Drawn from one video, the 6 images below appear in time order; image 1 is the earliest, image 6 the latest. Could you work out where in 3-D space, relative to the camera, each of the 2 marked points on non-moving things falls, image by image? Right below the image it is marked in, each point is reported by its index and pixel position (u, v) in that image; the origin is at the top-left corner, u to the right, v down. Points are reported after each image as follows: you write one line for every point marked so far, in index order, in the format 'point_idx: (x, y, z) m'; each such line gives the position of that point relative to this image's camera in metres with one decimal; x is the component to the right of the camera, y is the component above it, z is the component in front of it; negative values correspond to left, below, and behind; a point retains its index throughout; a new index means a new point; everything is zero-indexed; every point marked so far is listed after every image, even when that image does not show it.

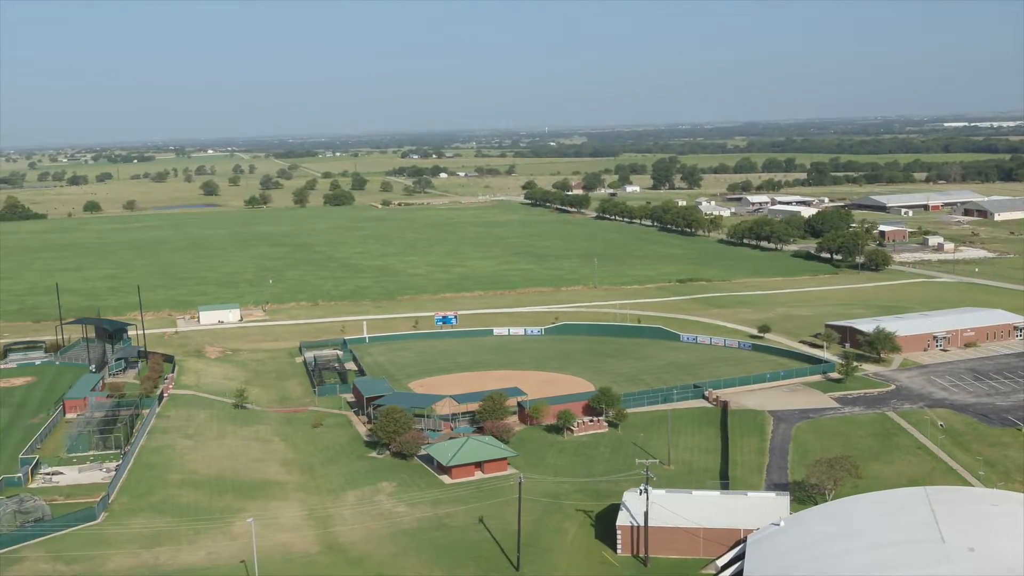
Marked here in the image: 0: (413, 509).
0: (-2.1, -4.6, +18.5) m
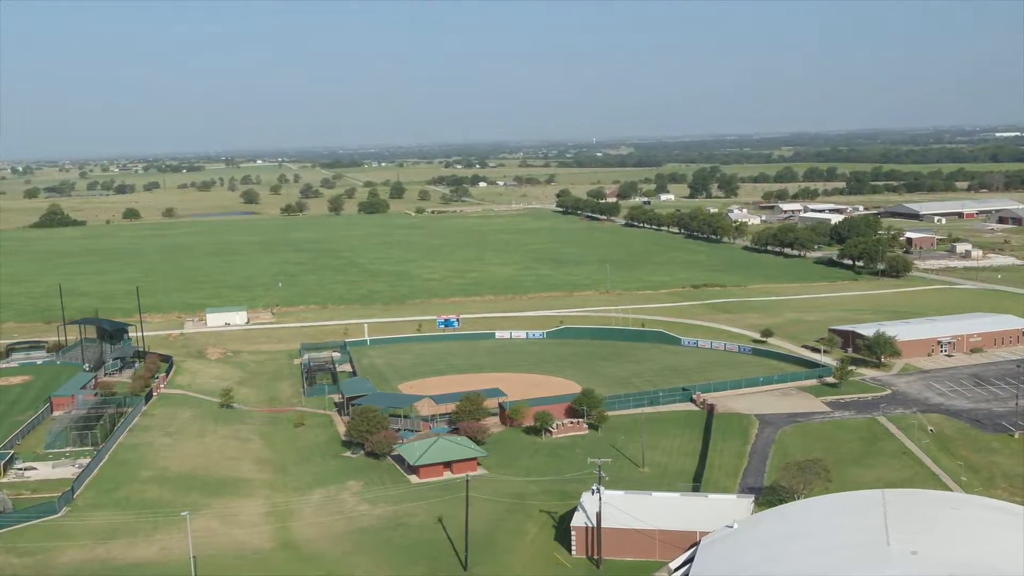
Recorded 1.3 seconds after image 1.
0: (-2.9, -4.5, +18.3) m
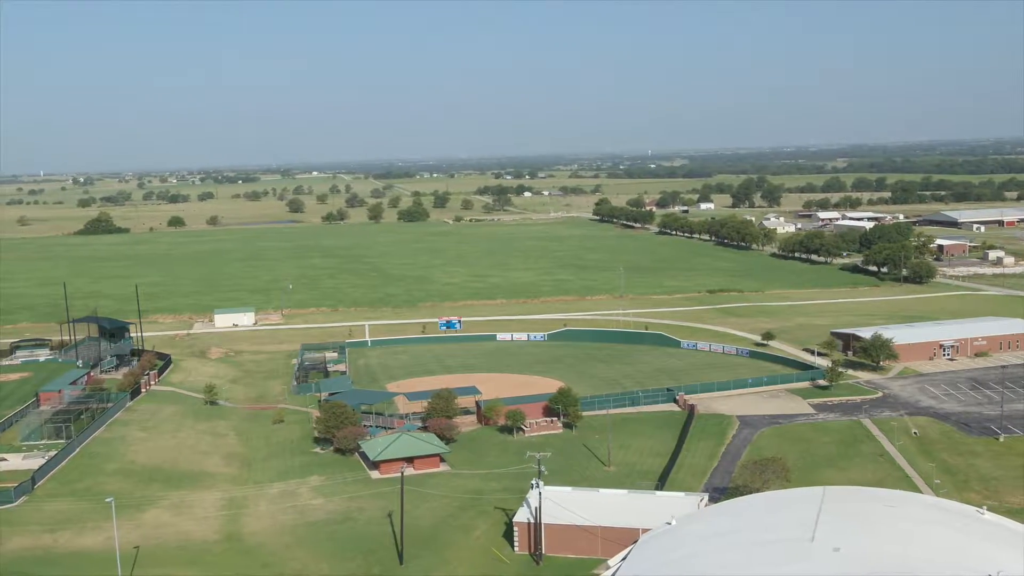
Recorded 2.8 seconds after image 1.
0: (-3.8, -4.3, +18.1) m
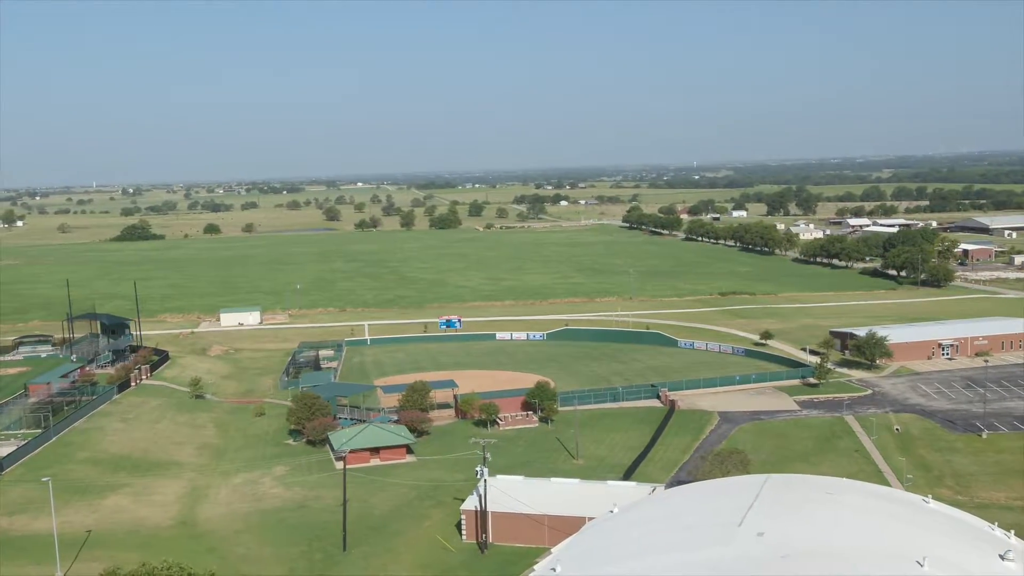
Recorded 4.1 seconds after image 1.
0: (-4.6, -4.1, +18.0) m
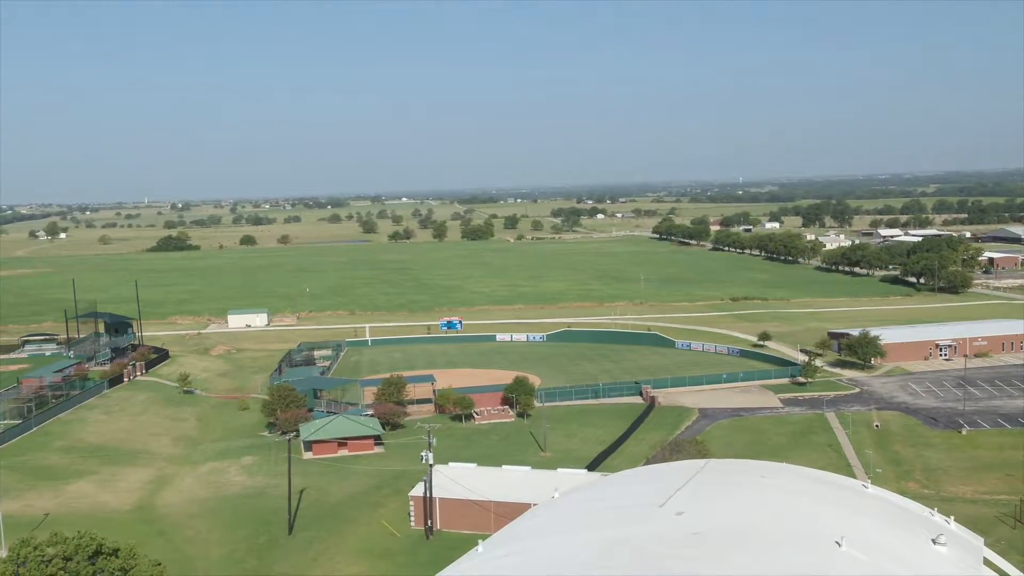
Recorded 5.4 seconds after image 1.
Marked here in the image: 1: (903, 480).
0: (-5.3, -3.9, +18.1) m
1: (+7.7, -3.7, +17.4) m
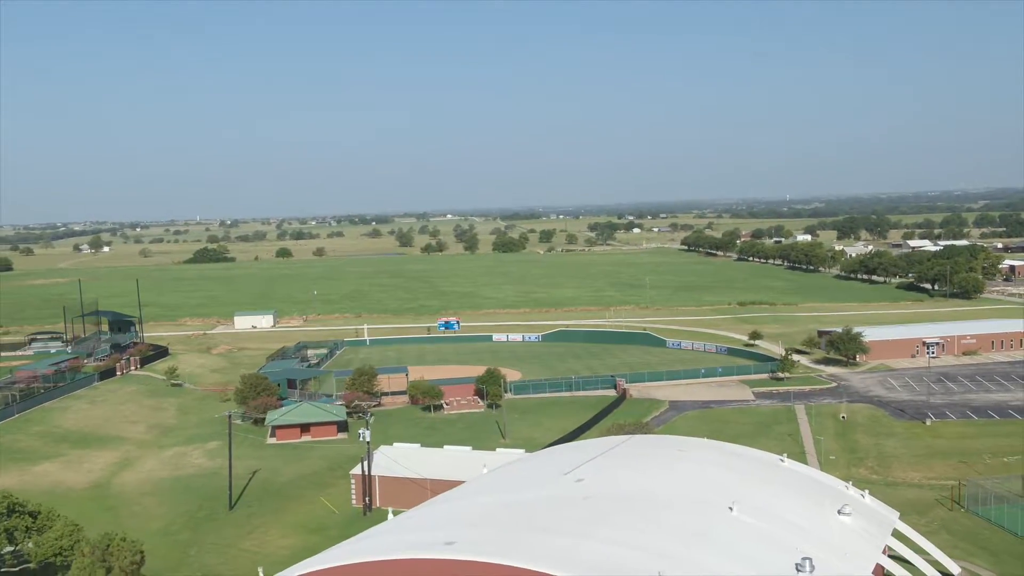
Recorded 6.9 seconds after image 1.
0: (-6.3, -3.6, +18.5) m
1: (+6.7, -3.5, +17.3) m
